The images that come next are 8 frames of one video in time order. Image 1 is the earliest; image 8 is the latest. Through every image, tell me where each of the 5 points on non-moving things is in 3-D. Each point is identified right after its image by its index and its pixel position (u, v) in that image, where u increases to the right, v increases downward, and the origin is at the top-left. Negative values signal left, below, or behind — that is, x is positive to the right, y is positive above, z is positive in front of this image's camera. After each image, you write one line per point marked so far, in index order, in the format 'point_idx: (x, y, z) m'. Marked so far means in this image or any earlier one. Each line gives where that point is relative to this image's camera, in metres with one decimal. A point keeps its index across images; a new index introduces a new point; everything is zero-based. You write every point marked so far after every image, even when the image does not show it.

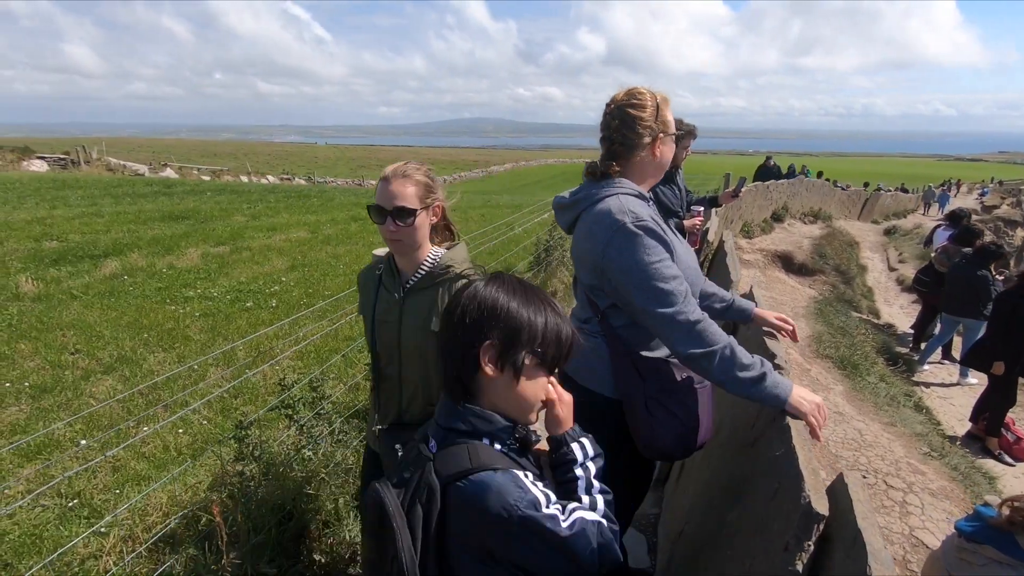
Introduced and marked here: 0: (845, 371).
0: (+4.3, -1.1, +7.0) m
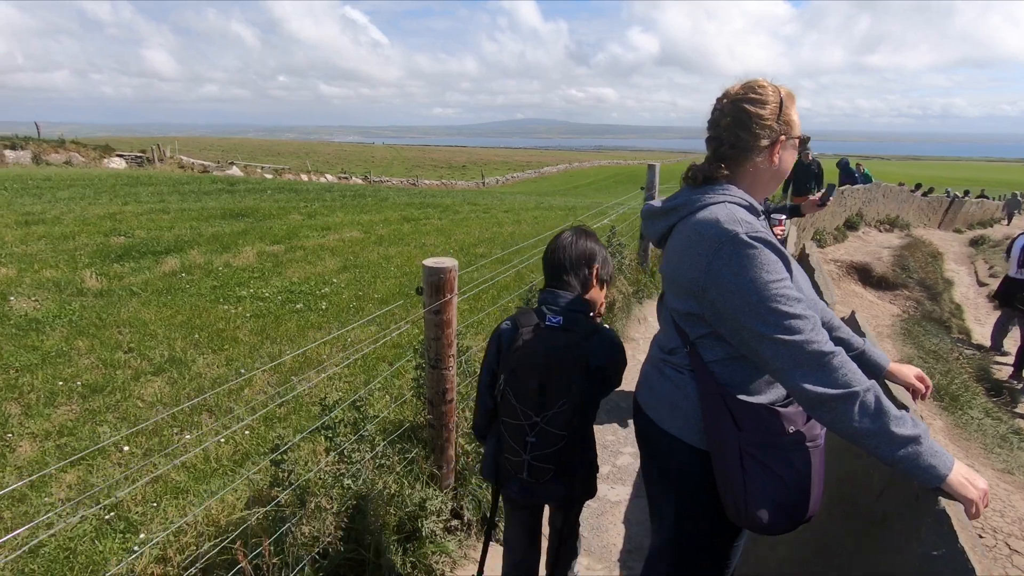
0: (+4.9, -1.3, +6.2) m
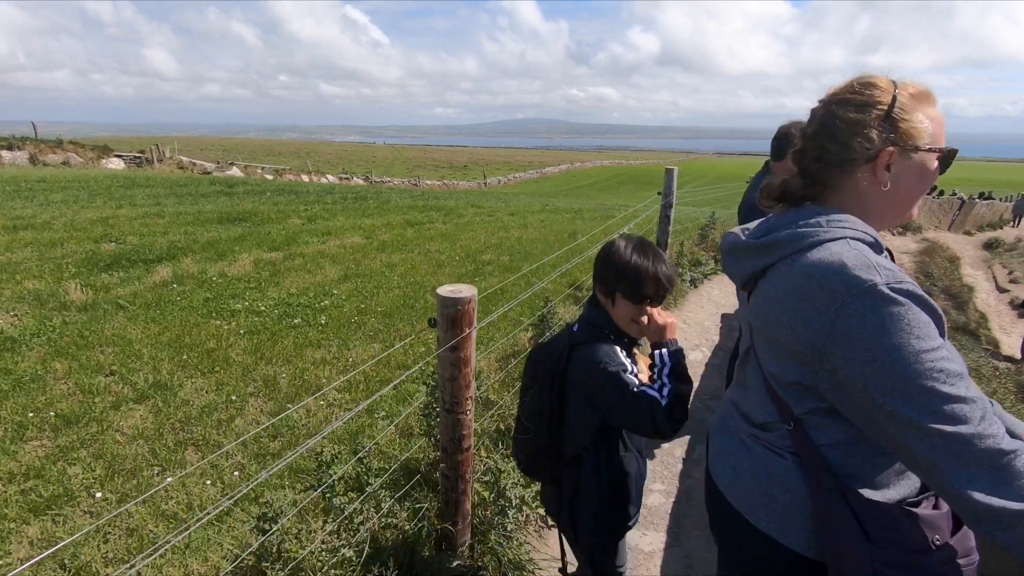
0: (+5.0, -1.5, +5.7) m
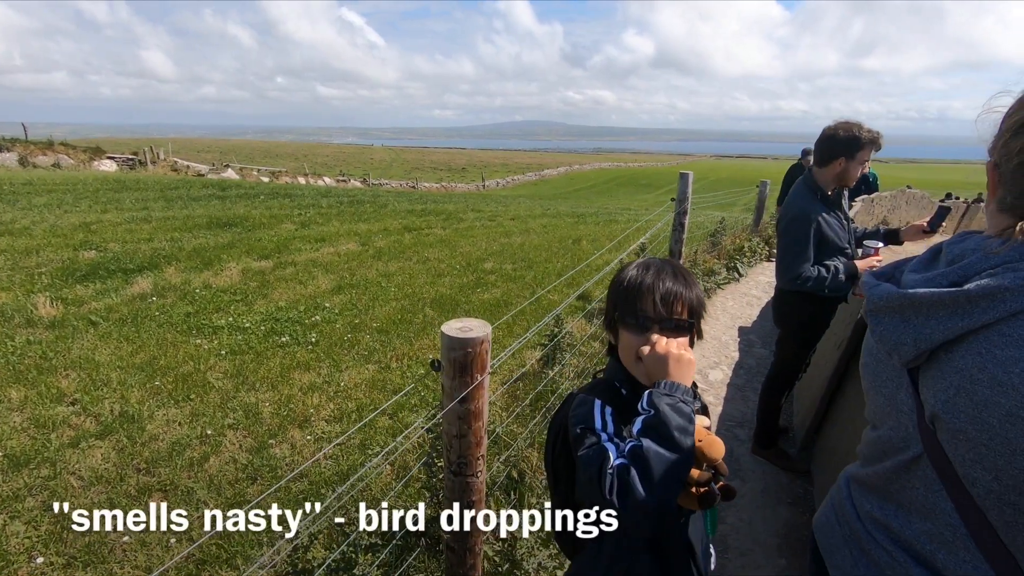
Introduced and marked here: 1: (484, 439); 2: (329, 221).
0: (+5.1, -1.7, +5.2) m
1: (-0.1, -0.7, +2.6) m
2: (-4.9, +1.8, +14.6) m
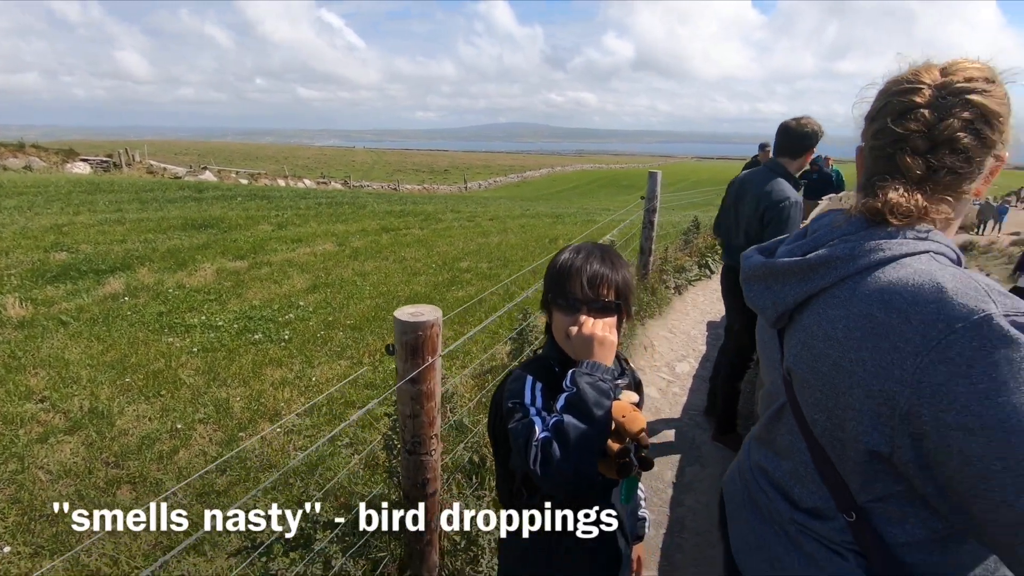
0: (+4.8, -1.6, +5.5) m
1: (-0.4, -0.6, +2.7) m
2: (-5.5, +1.8, +14.7) m
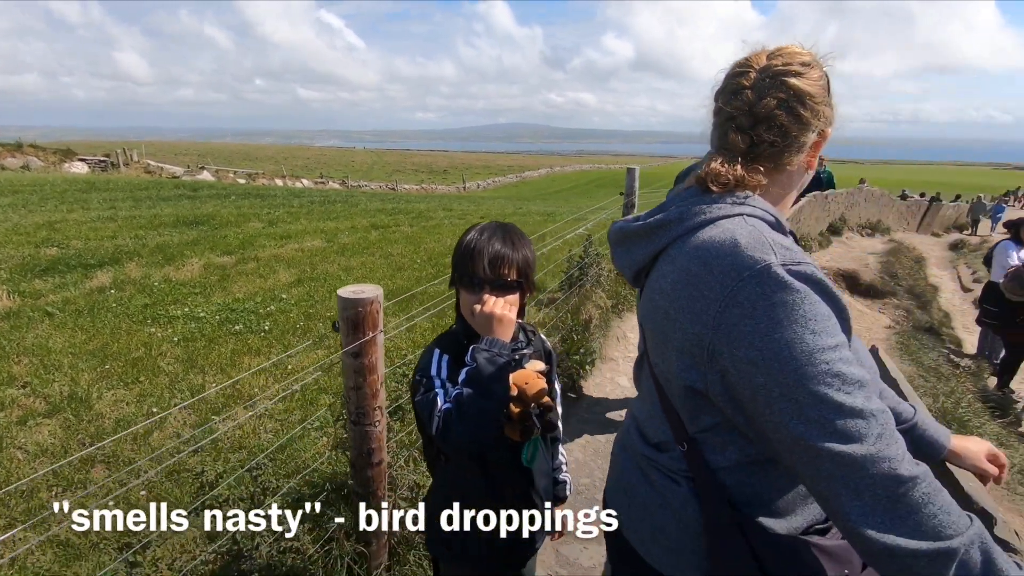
0: (+4.5, -1.5, +5.6) m
1: (-0.7, -0.5, +2.9) m
2: (-5.8, +1.8, +14.8) m
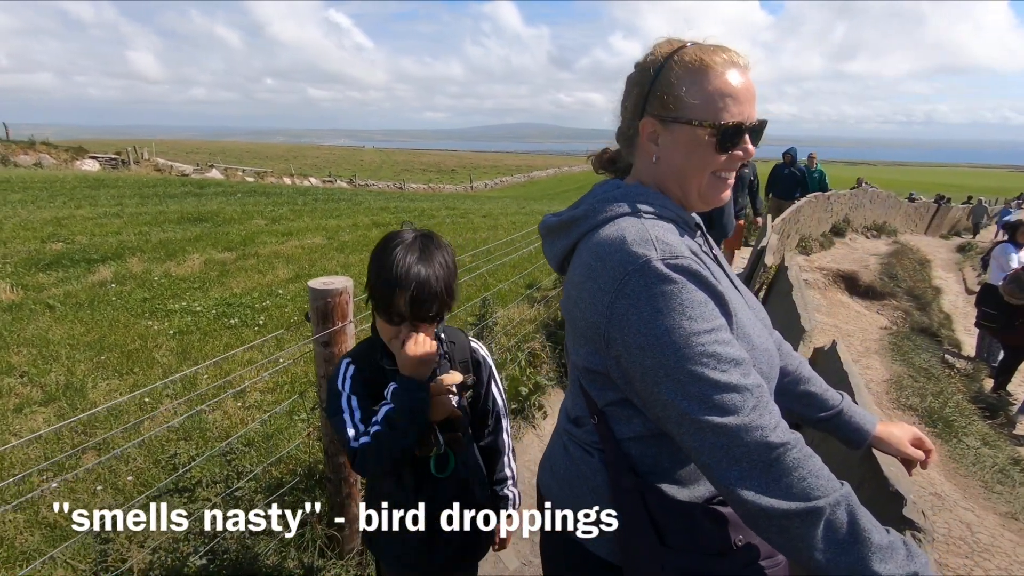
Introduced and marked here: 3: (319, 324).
0: (+4.4, -1.5, +5.6) m
1: (-0.9, -0.5, +3.0) m
2: (-5.8, +1.9, +15.0) m
3: (-1.0, -0.2, +2.8) m
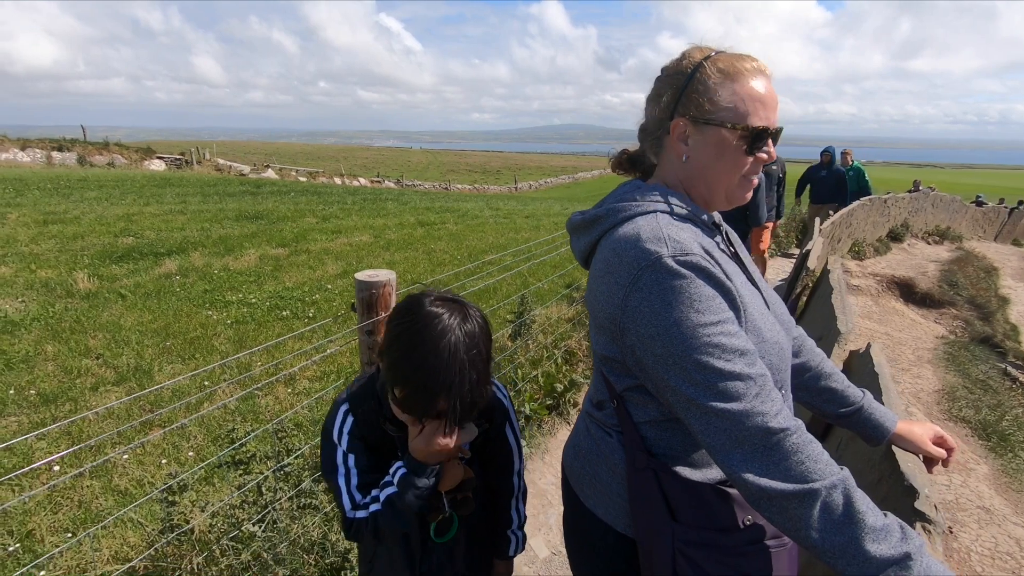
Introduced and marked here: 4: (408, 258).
0: (+4.7, -1.6, +5.4) m
1: (-0.7, -0.5, +3.2) m
2: (-4.6, +2.0, +15.5) m
3: (-0.8, -0.1, +3.0) m
4: (-2.0, +0.6, +10.8) m
